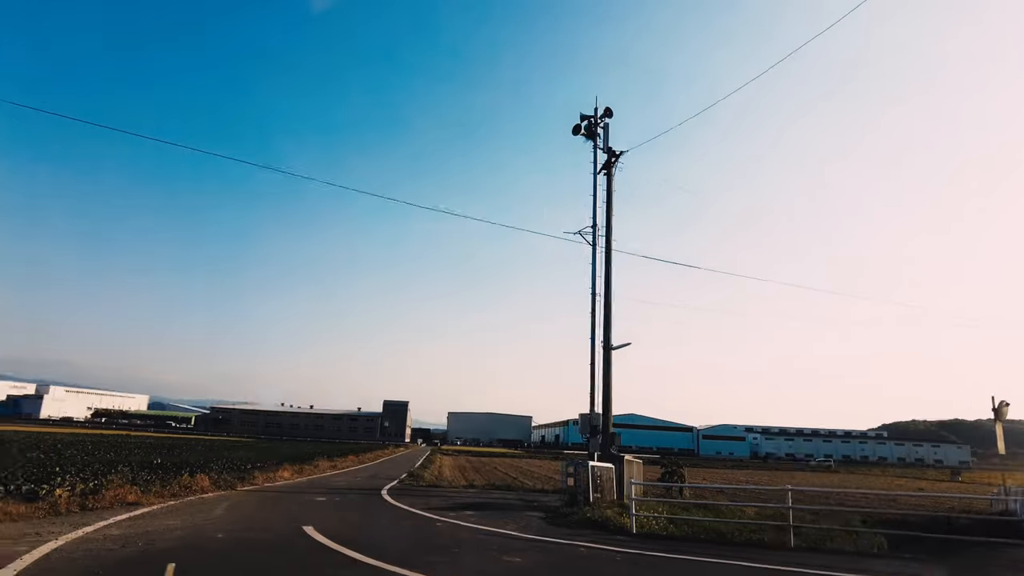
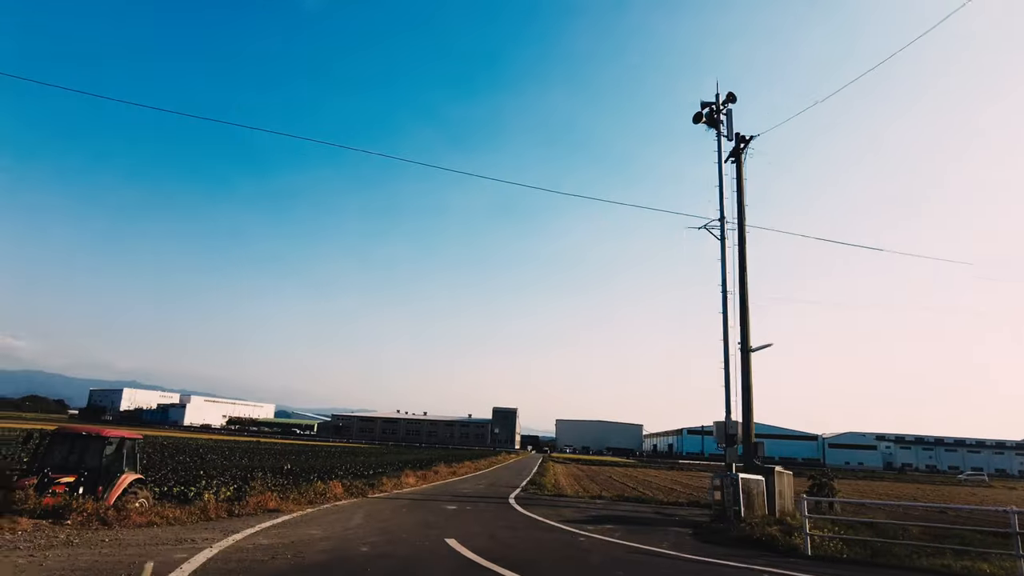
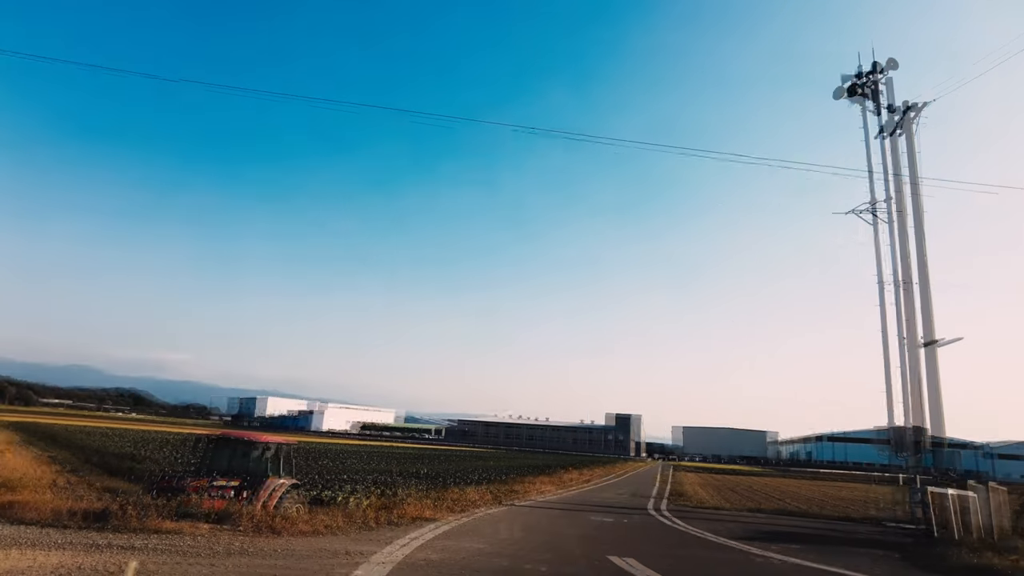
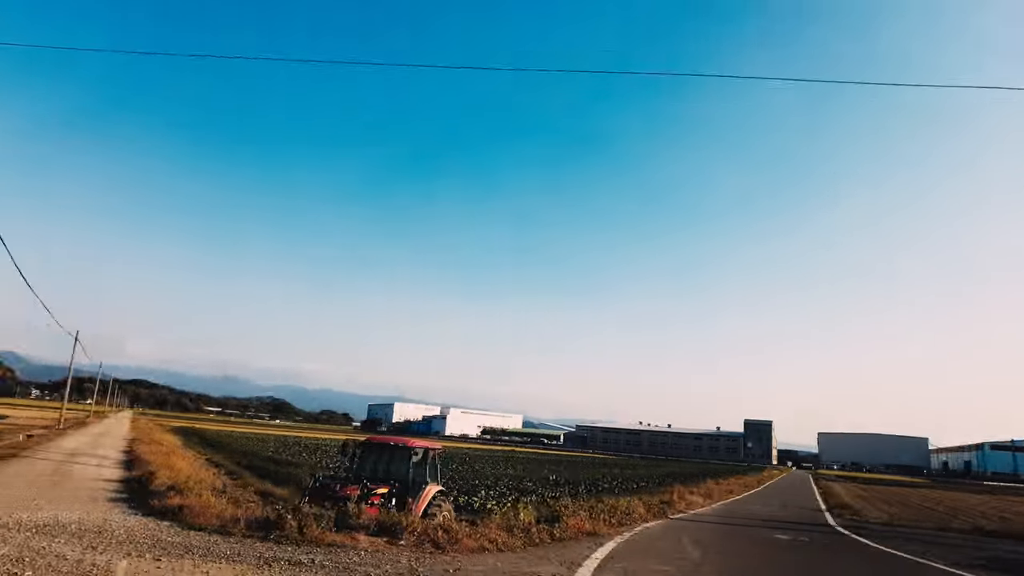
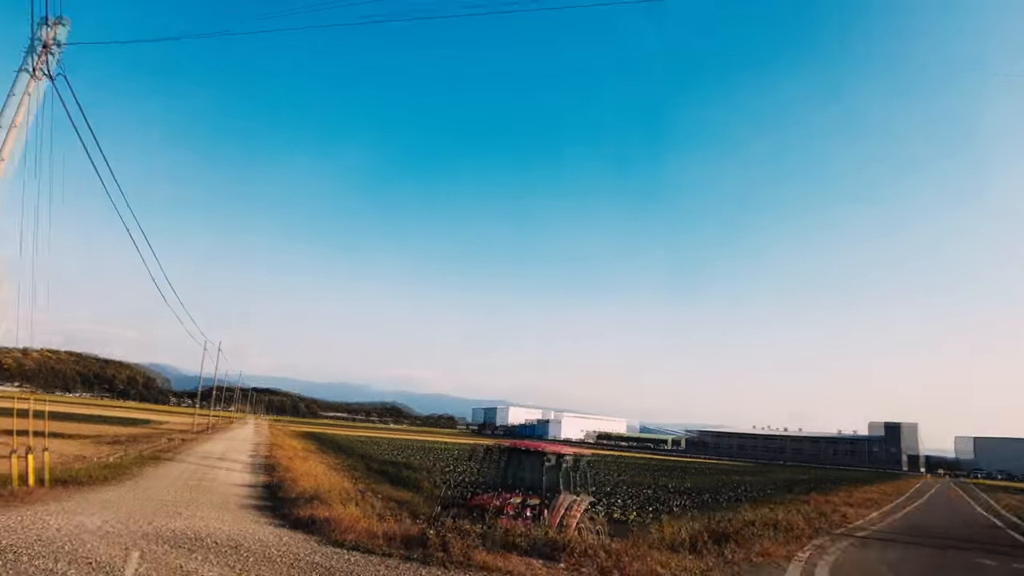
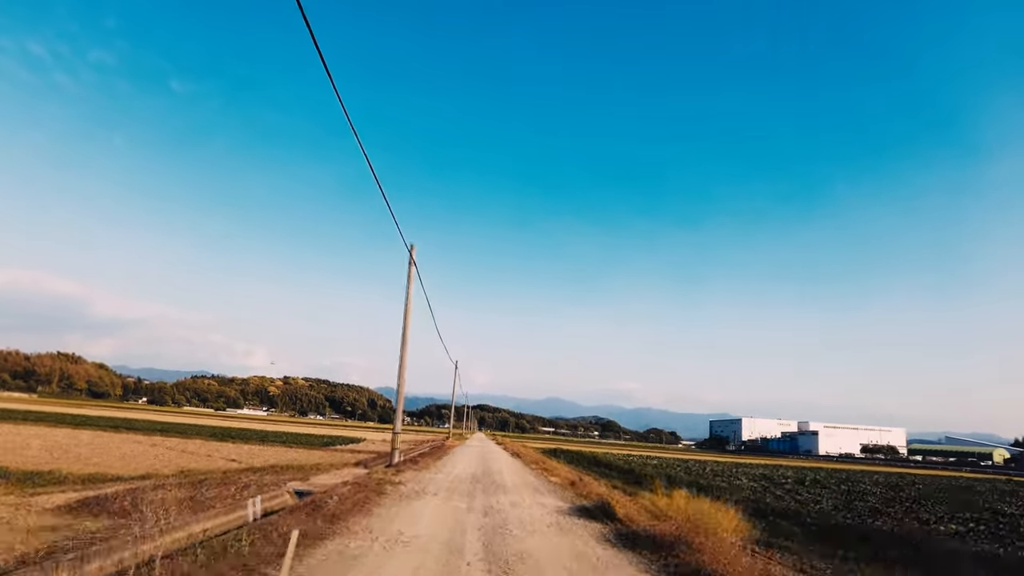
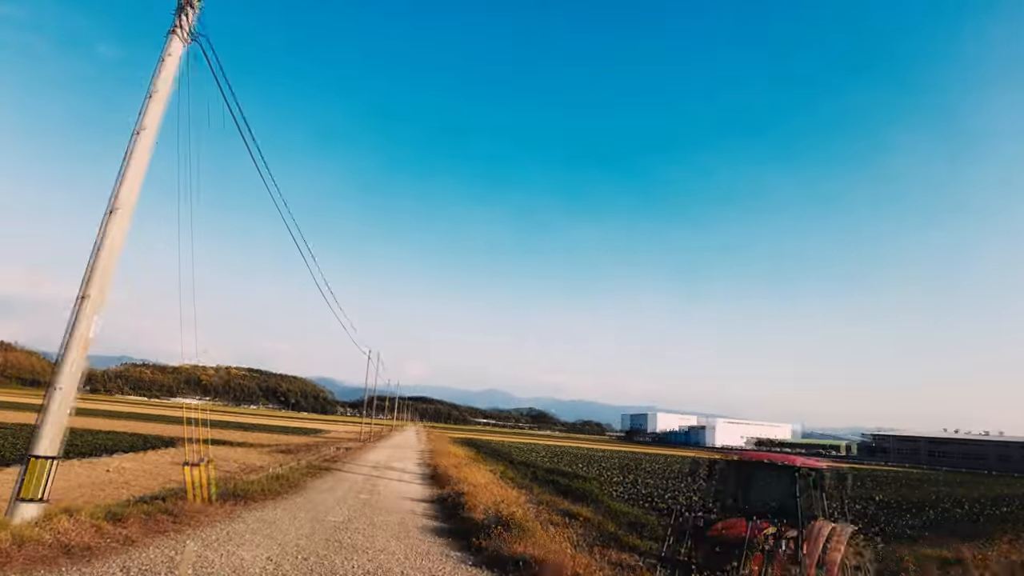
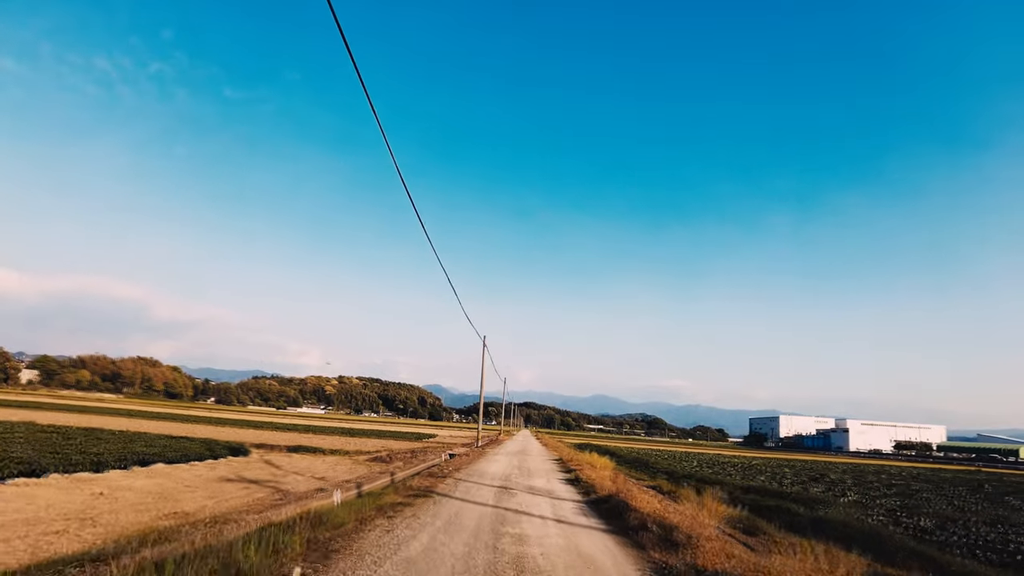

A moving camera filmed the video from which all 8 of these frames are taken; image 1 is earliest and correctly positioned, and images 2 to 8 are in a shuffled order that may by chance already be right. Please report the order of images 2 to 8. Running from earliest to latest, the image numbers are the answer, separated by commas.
2, 3, 4, 5, 7, 8, 6
